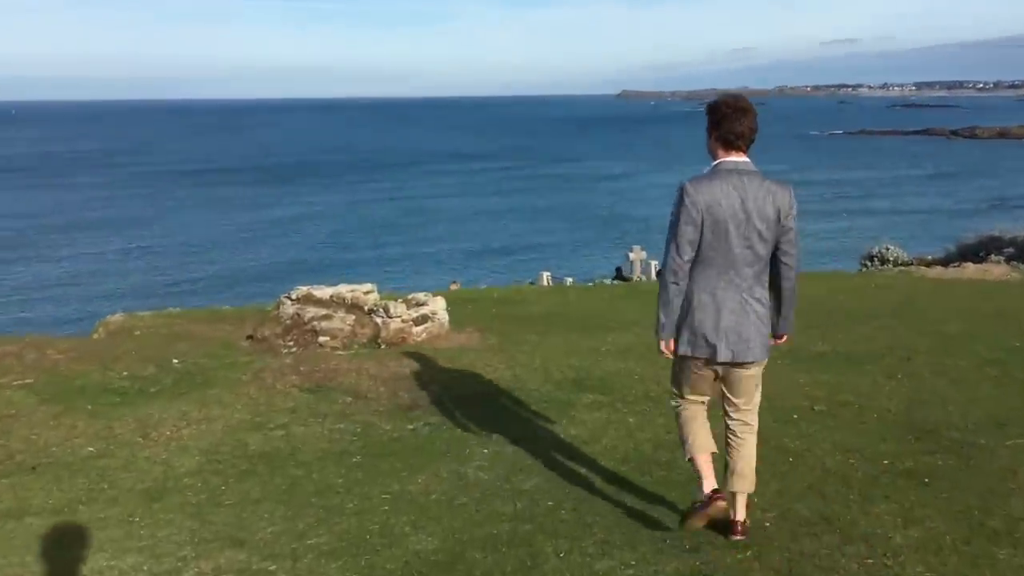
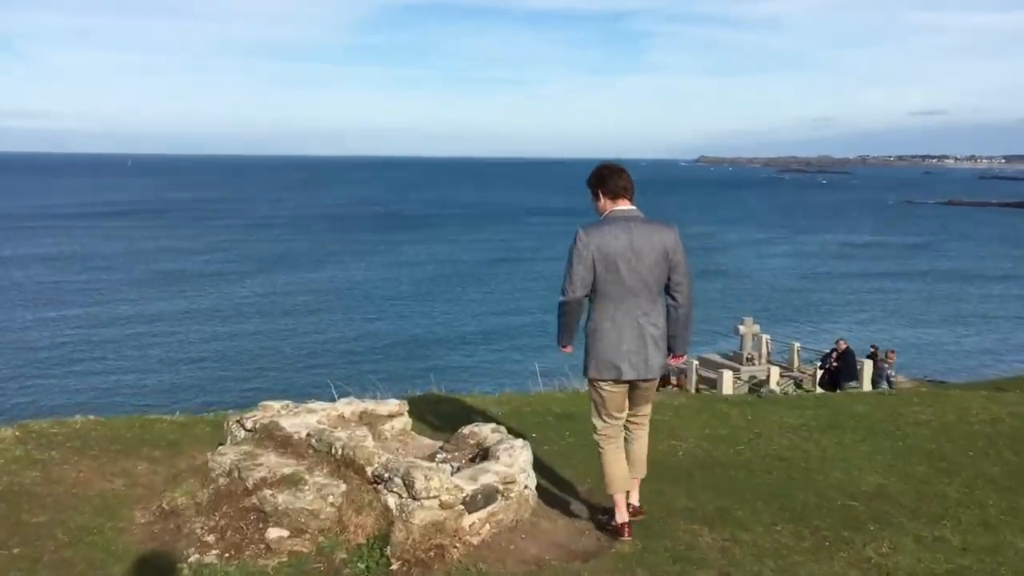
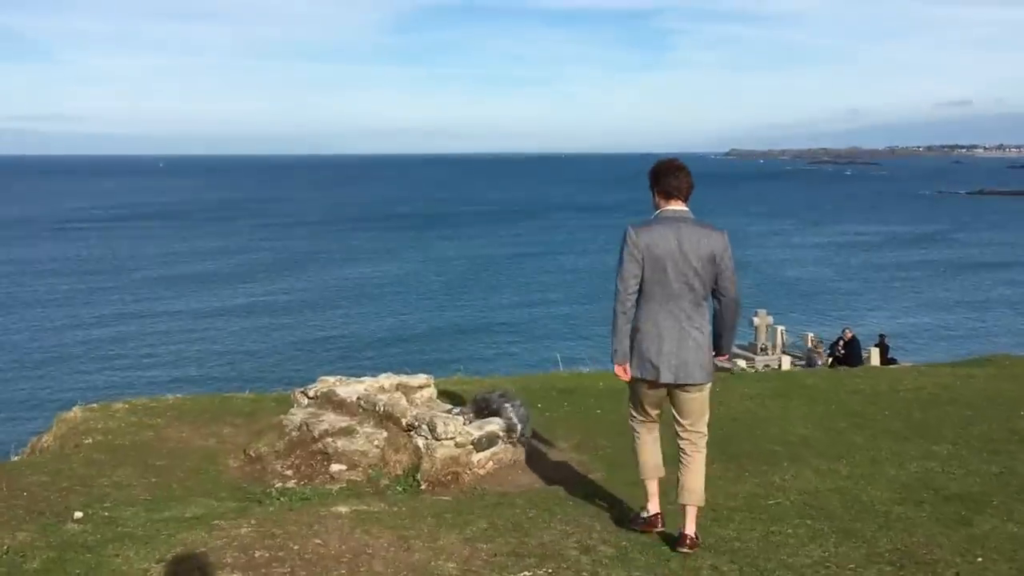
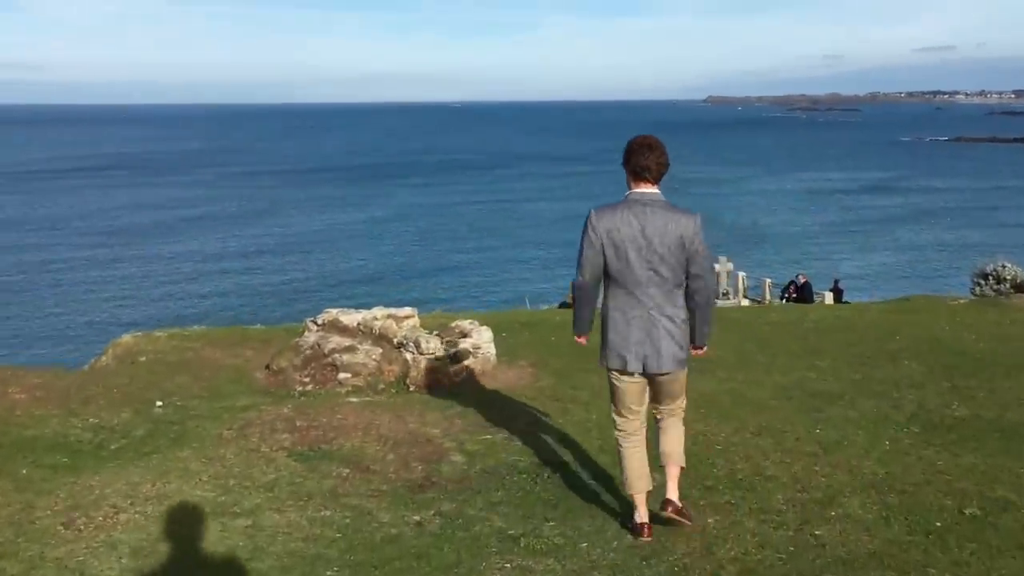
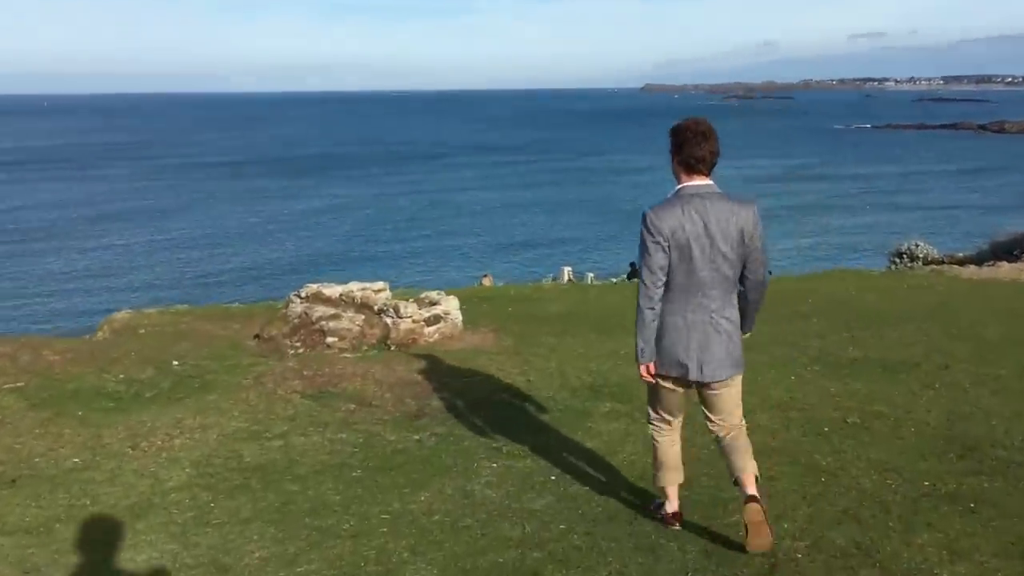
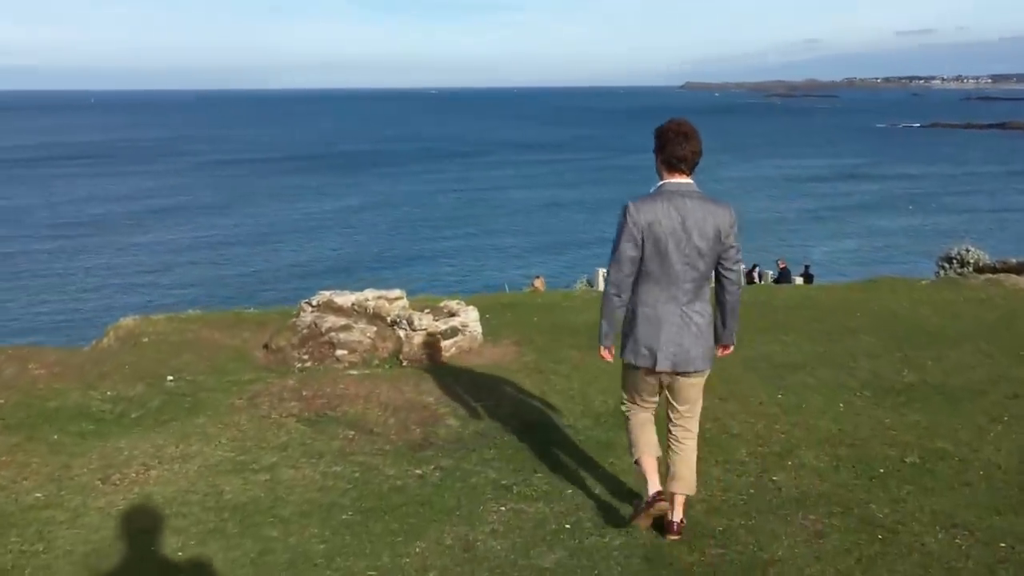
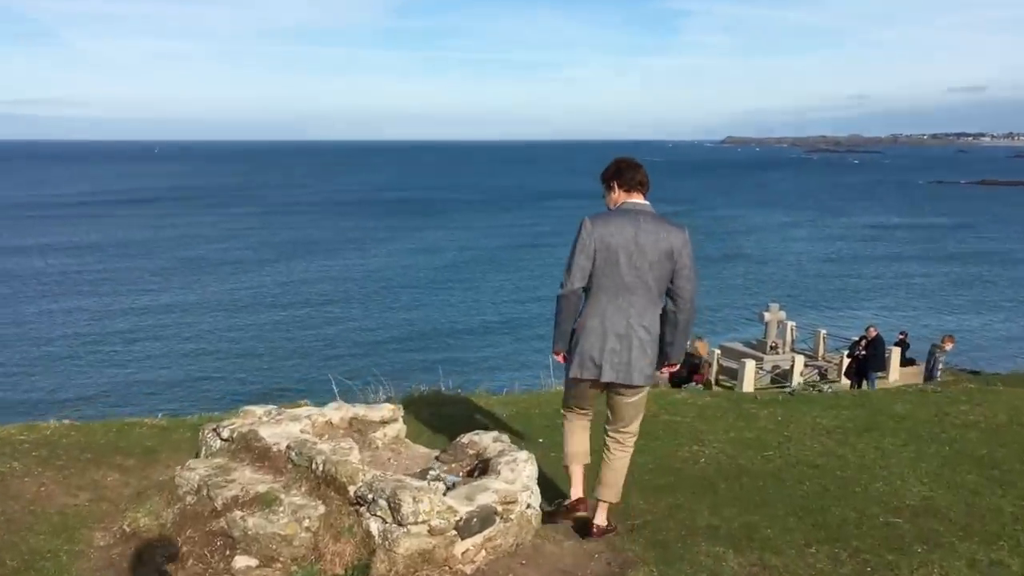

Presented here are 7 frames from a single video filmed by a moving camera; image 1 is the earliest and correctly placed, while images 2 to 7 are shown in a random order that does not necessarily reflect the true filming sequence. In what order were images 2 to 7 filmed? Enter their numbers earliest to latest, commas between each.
5, 6, 4, 3, 2, 7
